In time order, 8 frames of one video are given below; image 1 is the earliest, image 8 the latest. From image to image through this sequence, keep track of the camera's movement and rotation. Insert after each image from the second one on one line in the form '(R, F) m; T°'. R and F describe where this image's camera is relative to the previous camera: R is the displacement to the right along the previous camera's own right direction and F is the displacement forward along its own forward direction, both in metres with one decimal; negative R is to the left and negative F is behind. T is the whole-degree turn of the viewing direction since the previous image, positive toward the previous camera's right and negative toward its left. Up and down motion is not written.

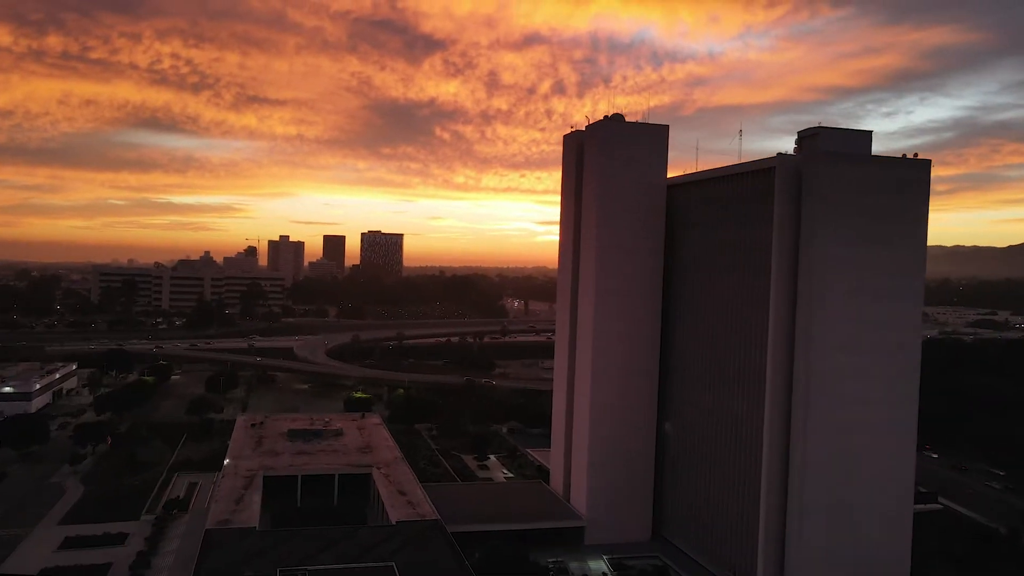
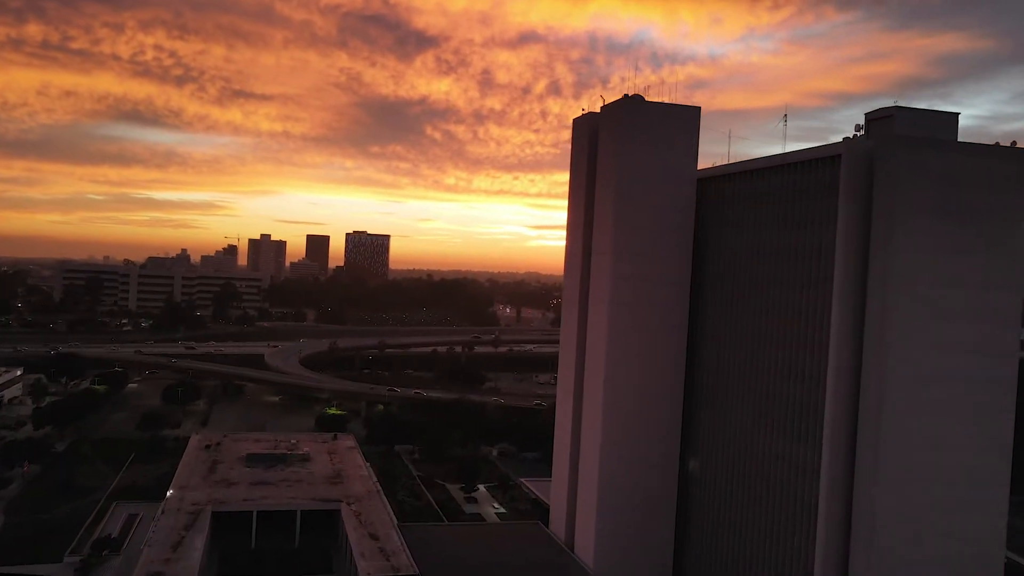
(-0.1, +2.9) m; +1°
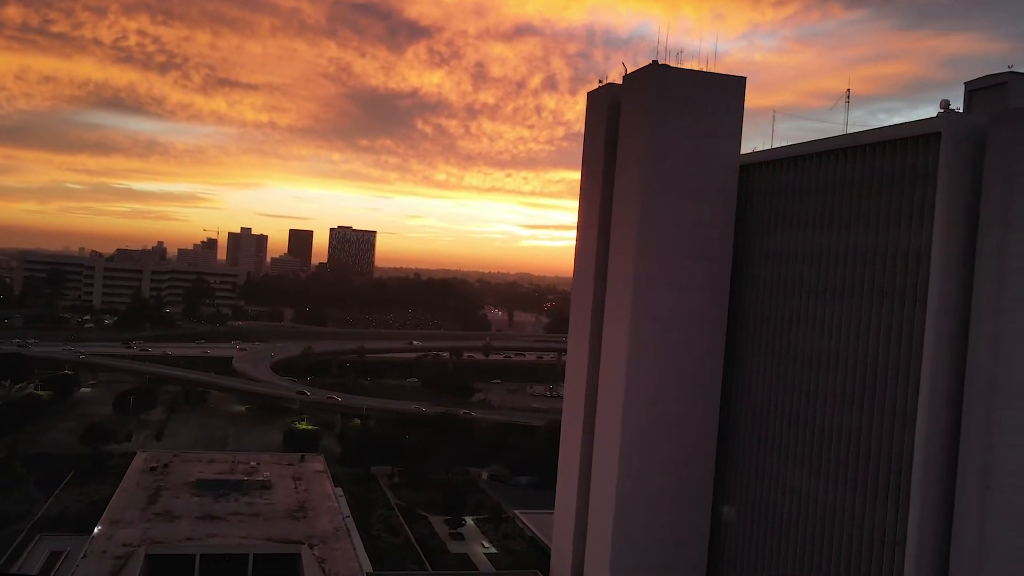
(-0.1, +2.8) m; 0°
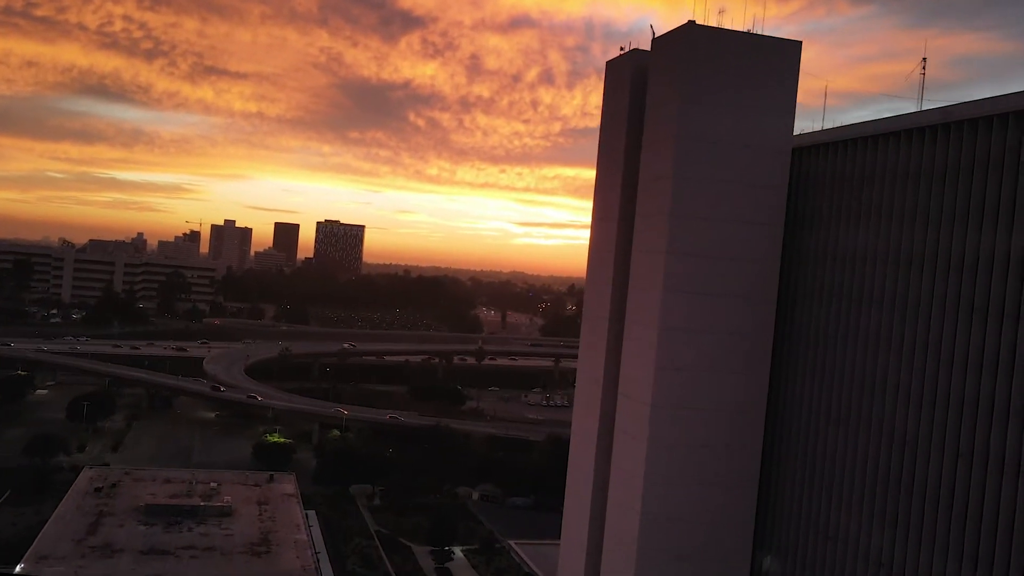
(-0.1, +2.2) m; 0°
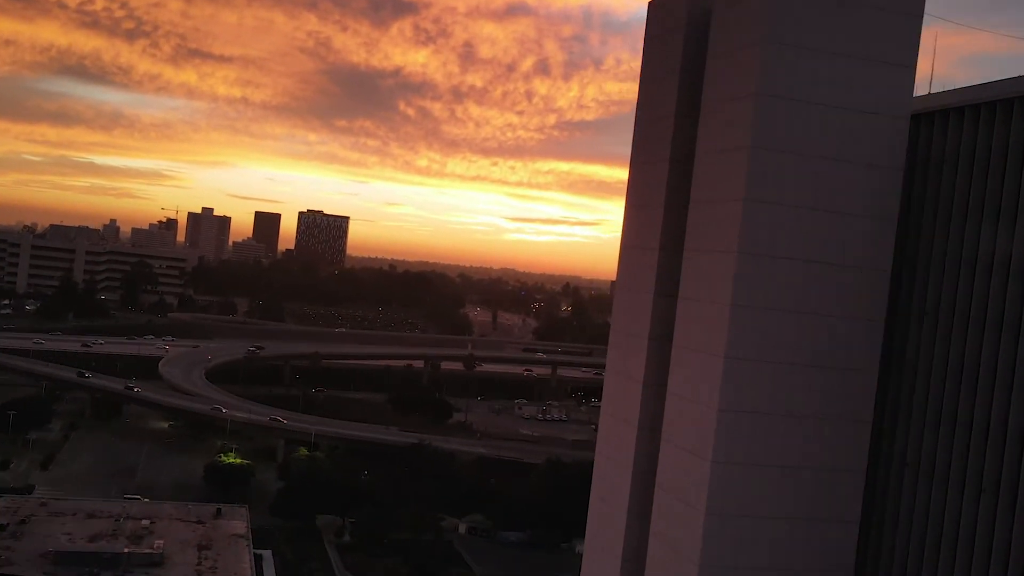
(-0.1, +2.8) m; +1°
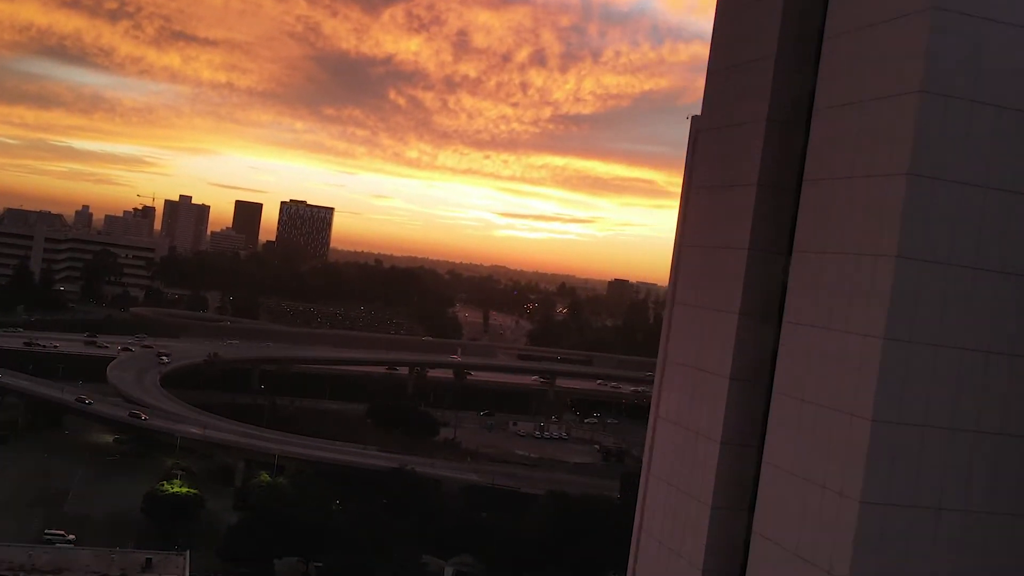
(-0.1, +2.7) m; +1°
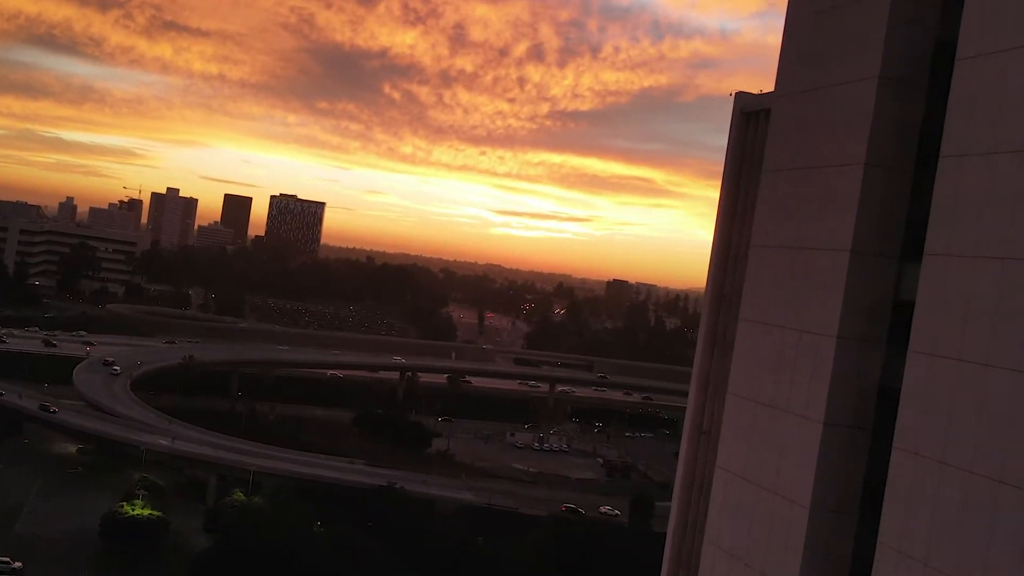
(-0.1, +1.5) m; 0°
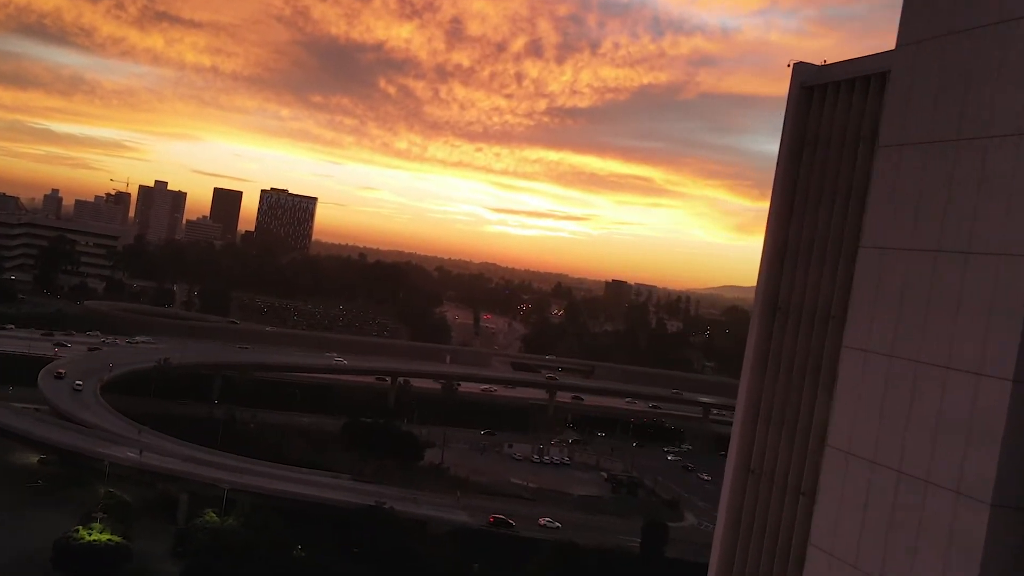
(-0.1, +1.3) m; 0°
